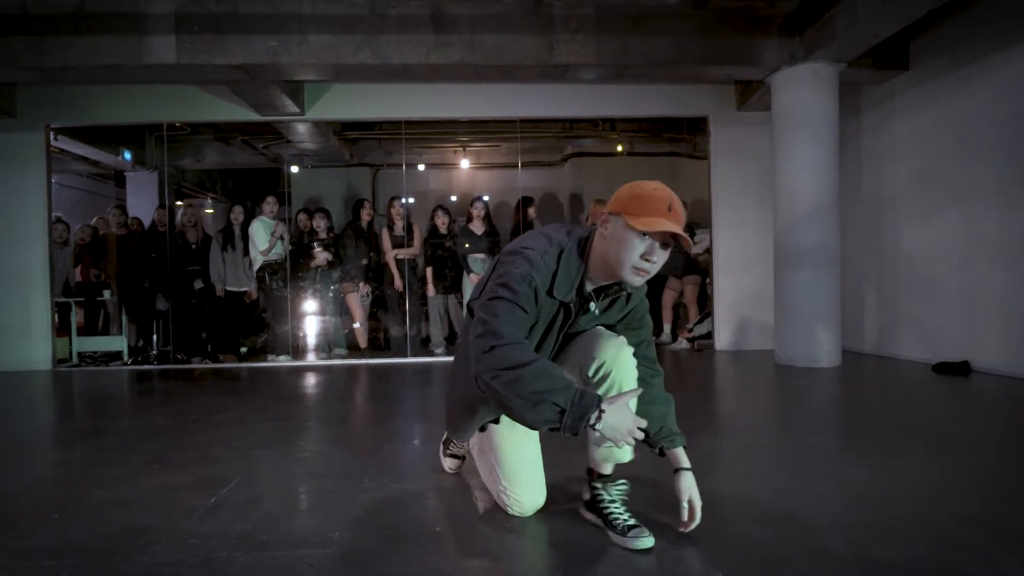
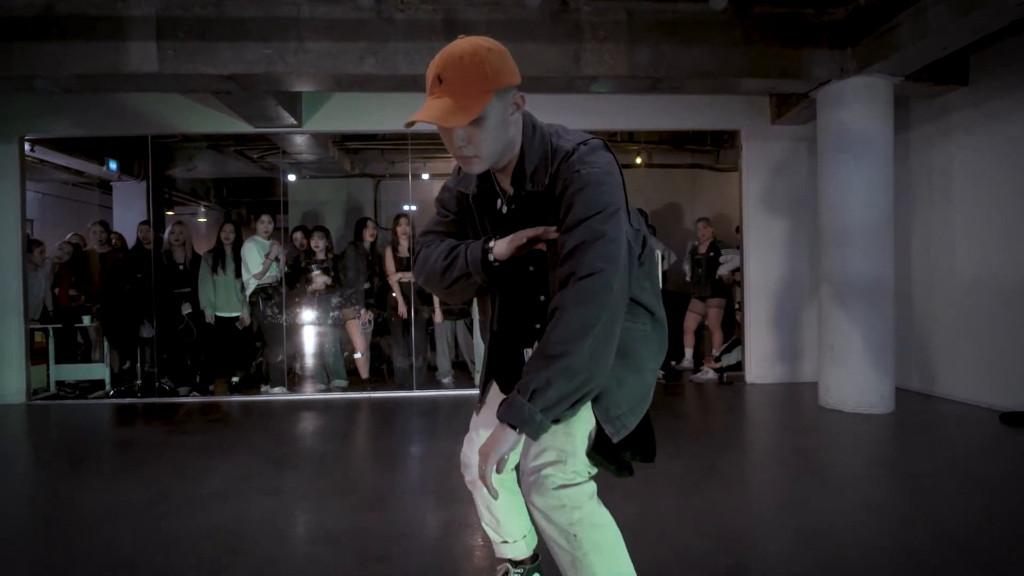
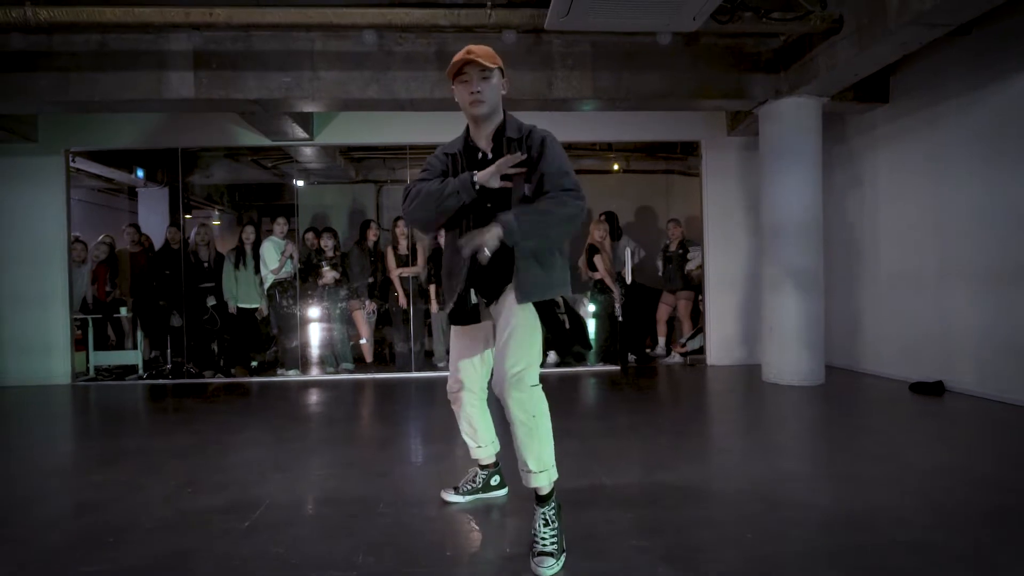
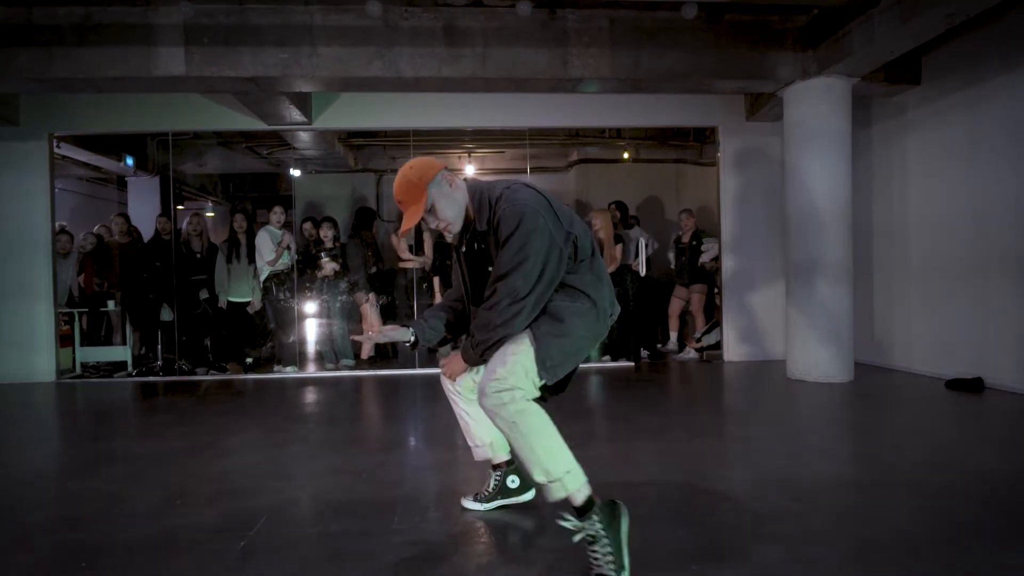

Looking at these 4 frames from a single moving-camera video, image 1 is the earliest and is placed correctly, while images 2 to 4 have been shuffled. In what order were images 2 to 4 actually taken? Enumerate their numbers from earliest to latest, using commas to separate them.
3, 2, 4
